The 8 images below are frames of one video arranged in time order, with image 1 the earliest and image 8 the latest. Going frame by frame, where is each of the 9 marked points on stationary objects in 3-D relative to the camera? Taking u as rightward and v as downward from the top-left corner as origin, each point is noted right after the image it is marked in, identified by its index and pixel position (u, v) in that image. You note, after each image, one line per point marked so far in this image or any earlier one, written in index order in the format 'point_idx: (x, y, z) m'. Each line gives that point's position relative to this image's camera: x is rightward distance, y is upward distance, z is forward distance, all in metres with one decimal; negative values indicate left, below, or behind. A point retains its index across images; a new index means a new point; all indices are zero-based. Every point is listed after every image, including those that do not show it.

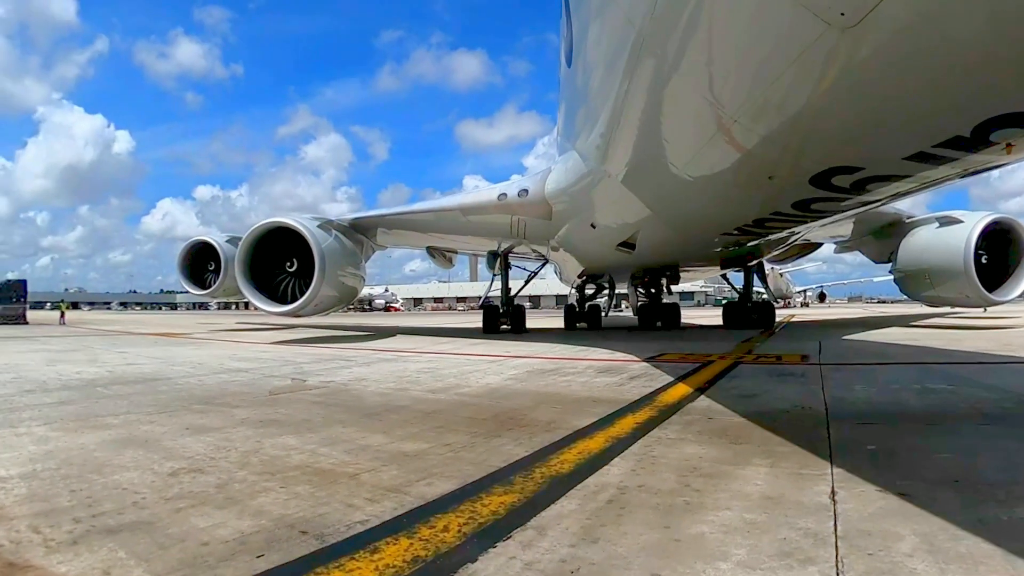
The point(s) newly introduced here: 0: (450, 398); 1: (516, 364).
0: (-0.6, -0.9, +5.2) m
1: (+0.1, -0.7, +6.4) m
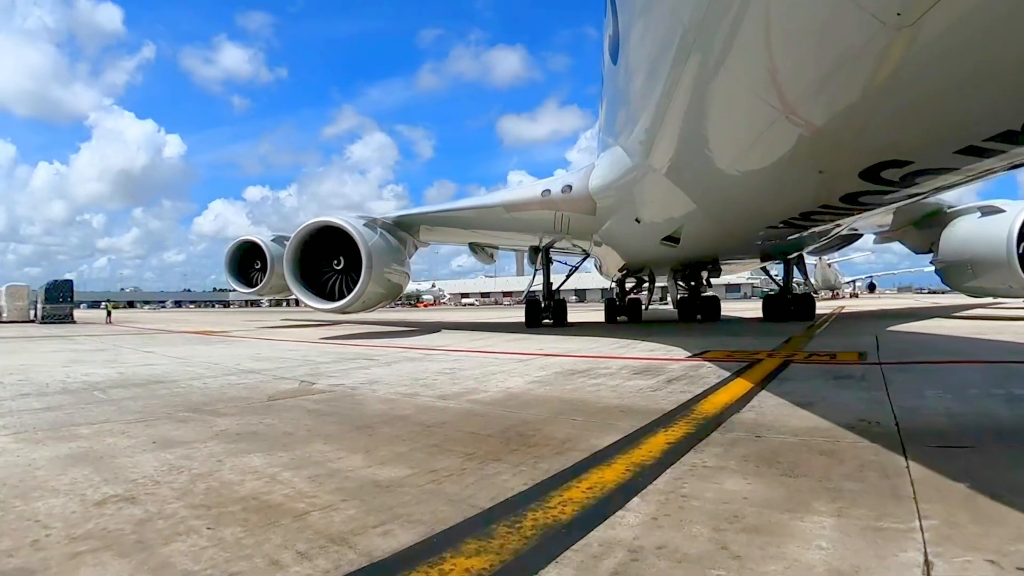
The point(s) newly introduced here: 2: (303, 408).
0: (-0.5, -0.8, +4.7) m
1: (+0.3, -0.7, +5.8) m
2: (-1.7, -0.9, +4.7) m
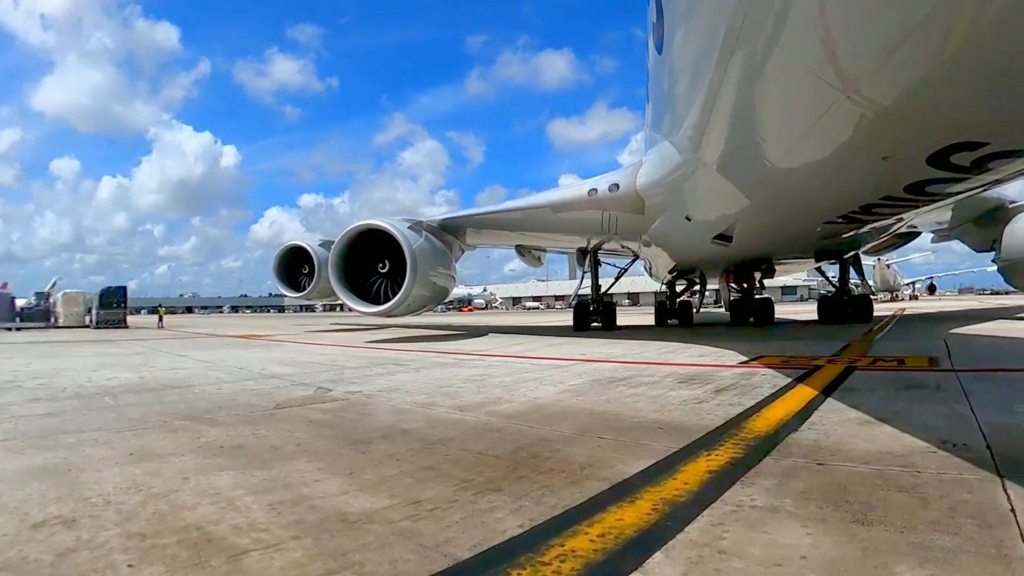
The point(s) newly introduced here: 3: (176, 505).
0: (-0.3, -0.8, +4.2) m
1: (+0.5, -0.7, +5.2) m
2: (-1.5, -0.9, +4.3) m
3: (-1.4, -0.9, +2.5) m
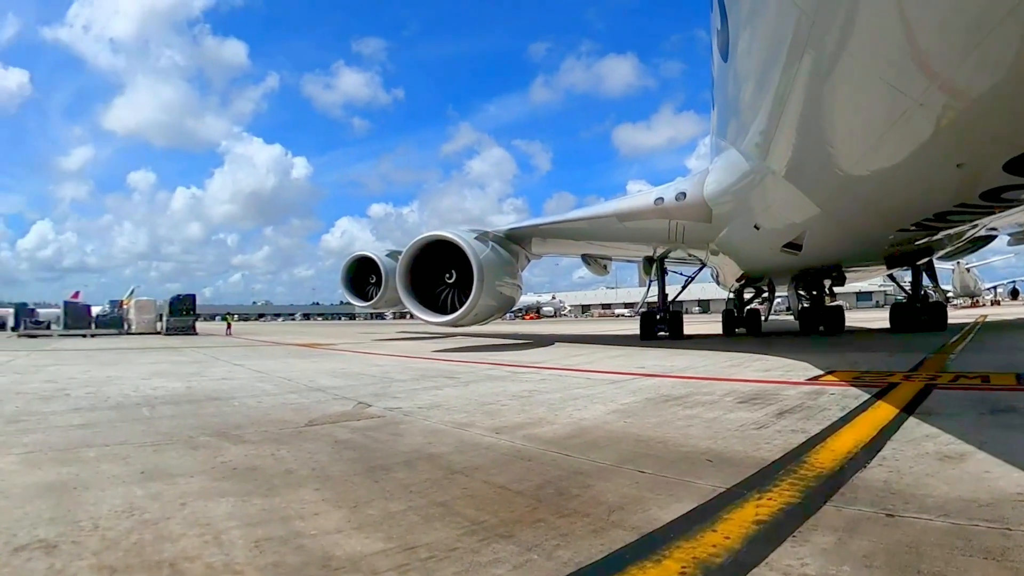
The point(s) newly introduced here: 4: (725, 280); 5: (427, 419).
0: (-0.1, -0.9, +3.9) m
1: (+0.8, -0.8, +4.8) m
2: (-1.2, -1.0, +4.1) m
3: (-1.3, -1.0, +2.3) m
4: (+4.2, +0.2, +12.2) m
5: (-0.6, -0.9, +4.2) m
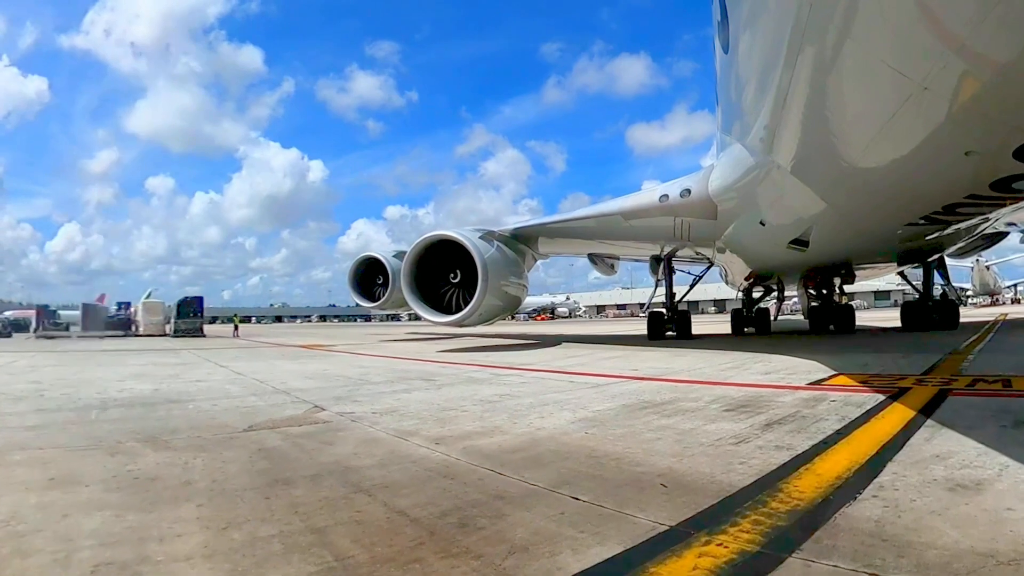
0: (-0.4, -0.8, +3.4) m
1: (+0.6, -0.7, +4.3) m
2: (-1.5, -0.9, +3.7) m
3: (-1.7, -0.9, +1.9) m
4: (+4.2, +0.2, +11.5) m
5: (-0.9, -0.9, +3.7) m
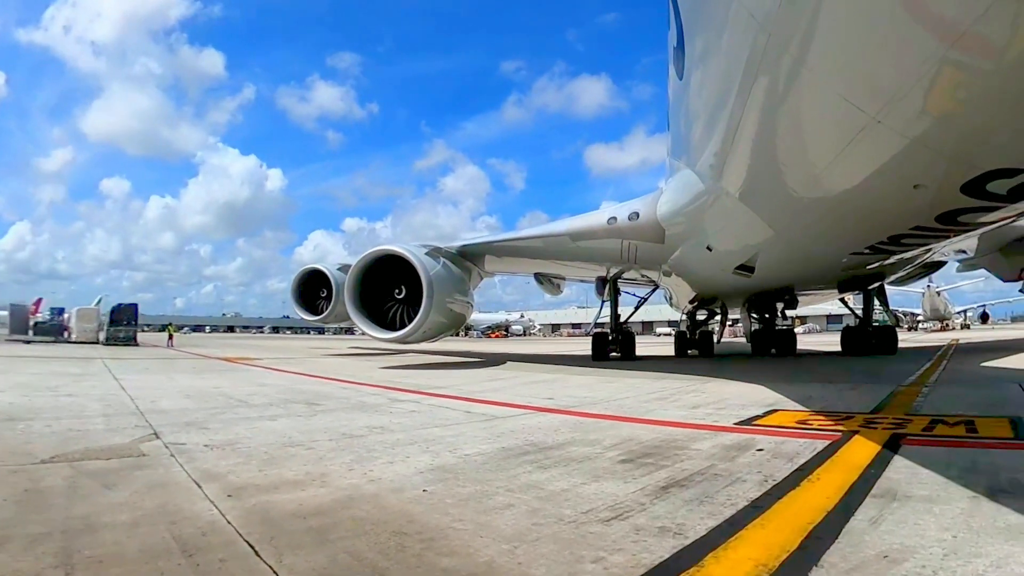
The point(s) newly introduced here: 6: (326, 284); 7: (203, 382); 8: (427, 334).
0: (-1.0, -0.8, +2.6) m
1: (-0.1, -0.8, +3.5) m
2: (-2.2, -0.9, +2.8) m
3: (-2.3, -0.8, +1.0) m
4: (+3.3, -0.2, +10.9) m
5: (-1.6, -0.9, +2.9) m
6: (-4.7, +0.1, +15.5) m
7: (-3.3, -1.1, +6.7) m
8: (-1.6, -0.8, +10.7) m
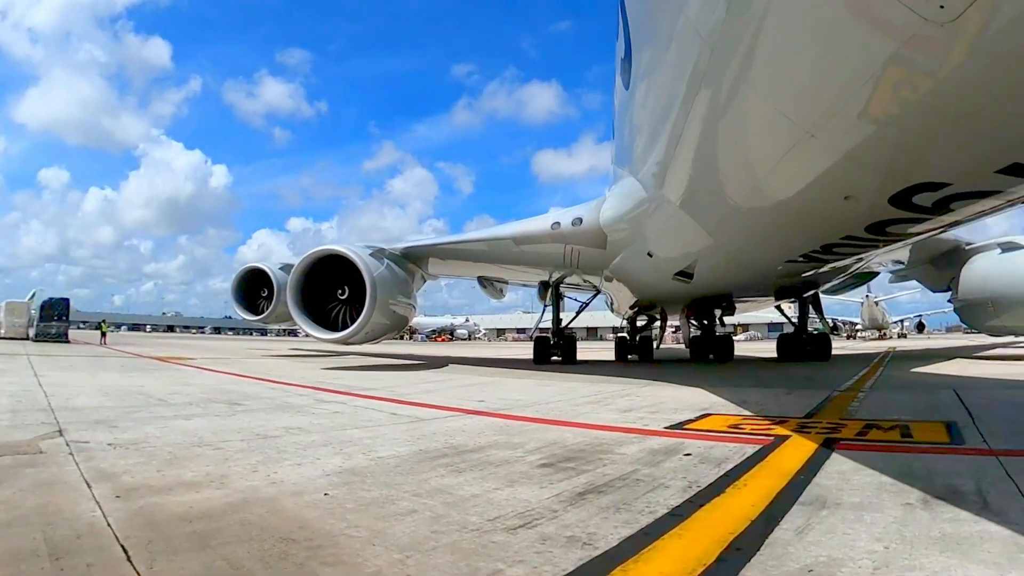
0: (-1.4, -0.8, +2.3) m
1: (-0.5, -0.8, +3.3) m
2: (-2.6, -0.8, +2.5) m
3: (-2.5, -0.7, +0.7) m
4: (+2.4, -0.4, +10.9) m
5: (-1.9, -0.8, +2.6) m
6: (-5.8, +0.1, +15.0) m
7: (-3.9, -1.0, +6.3) m
8: (-2.4, -0.8, +10.4) m
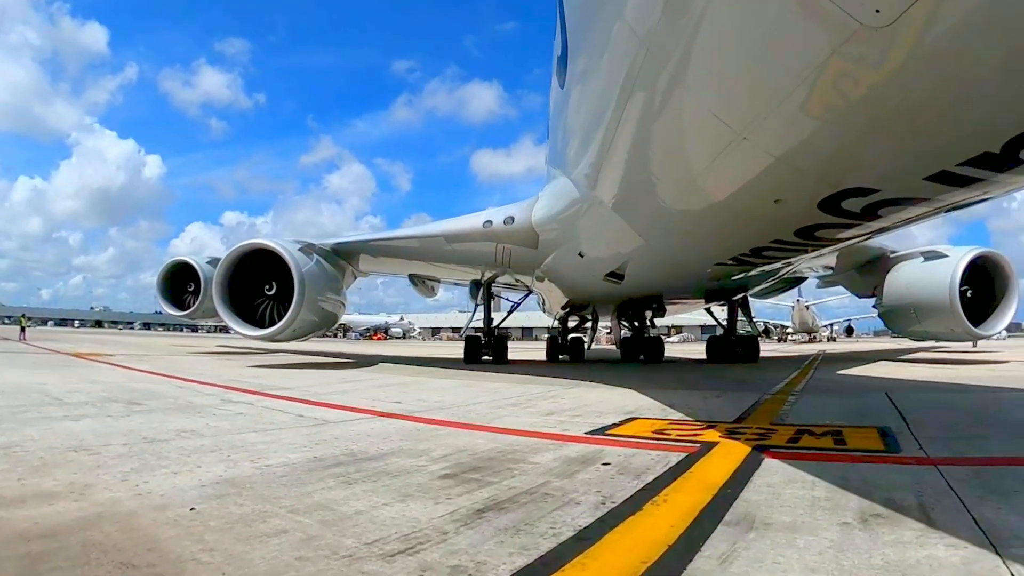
0: (-1.7, -0.7, +2.0) m
1: (-0.9, -0.7, +3.0) m
2: (-2.9, -0.7, +2.1) m
3: (-2.7, -0.6, +0.3) m
4: (+1.5, -0.5, +10.8) m
5: (-2.2, -0.7, +2.2) m
6: (-7.0, +0.2, +14.3) m
7: (-4.5, -0.9, +5.7) m
8: (-3.3, -0.8, +9.9) m
